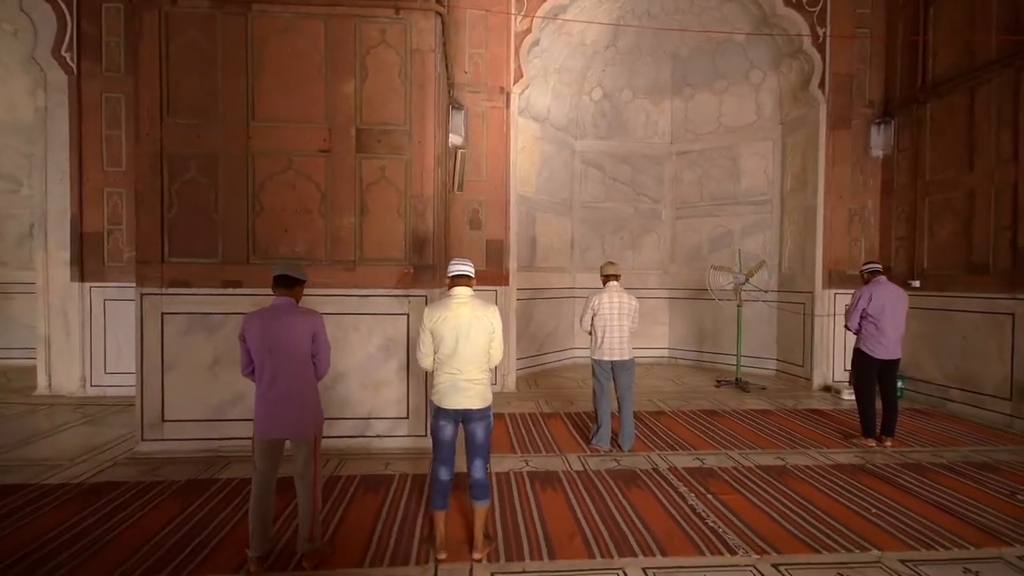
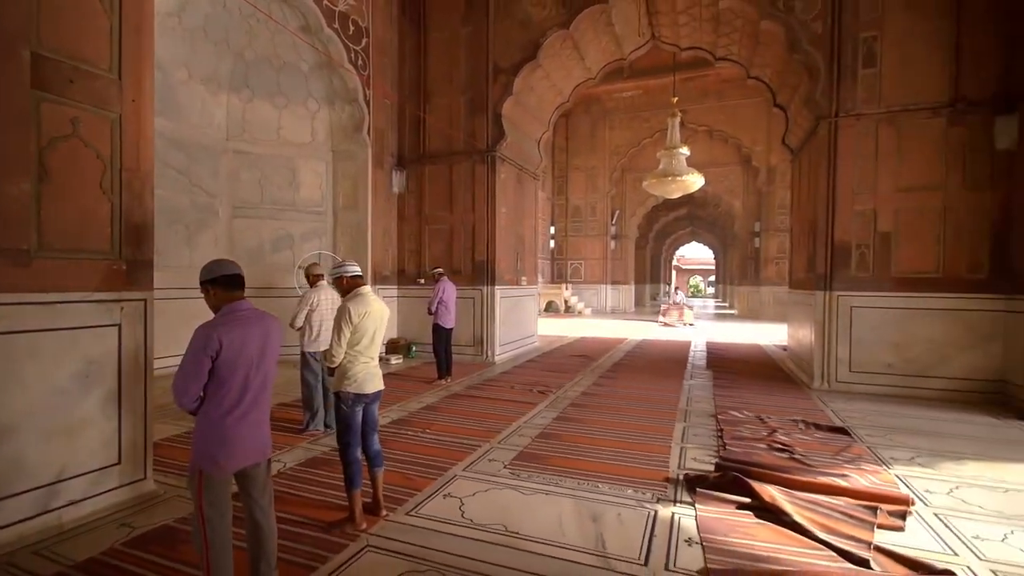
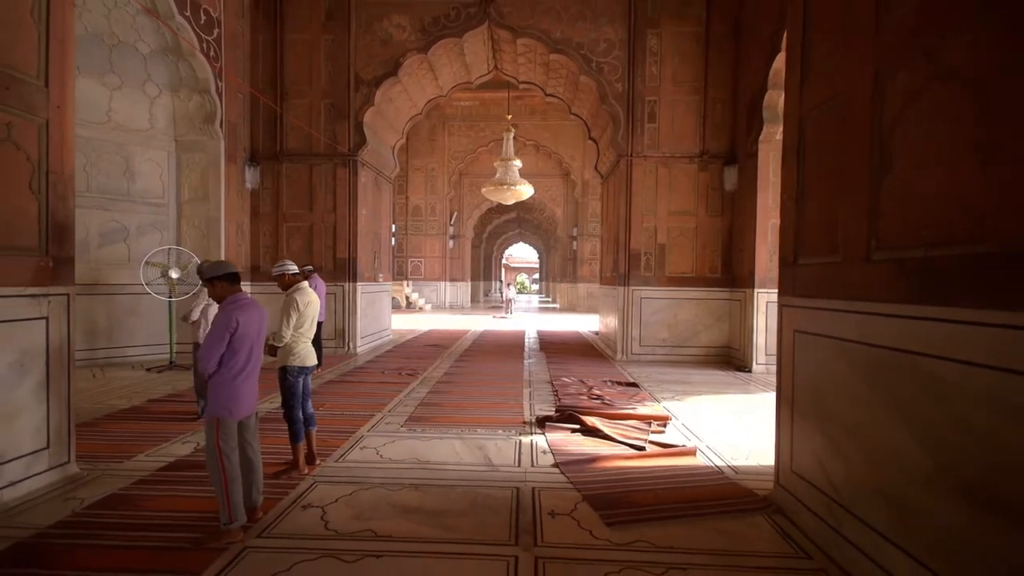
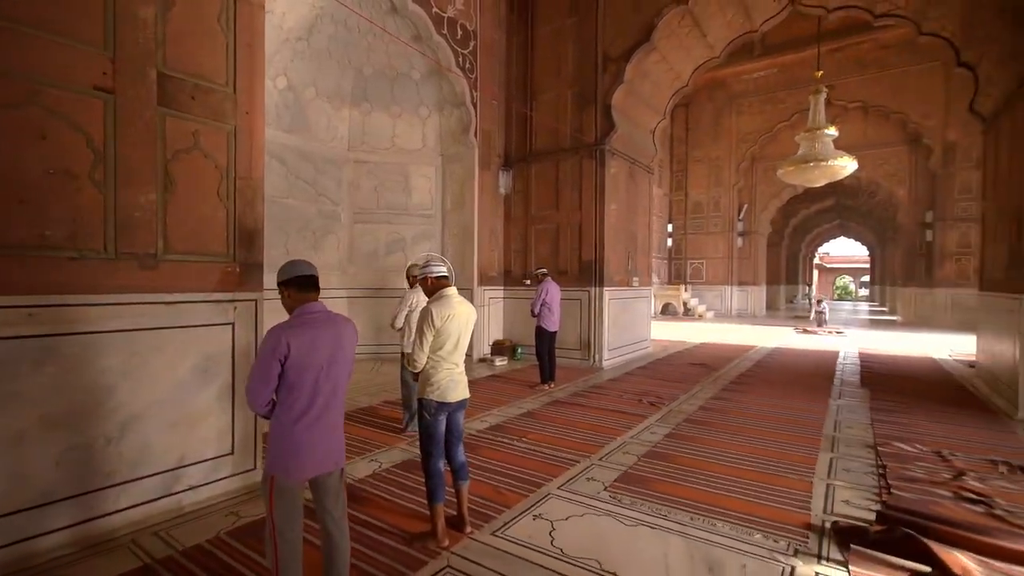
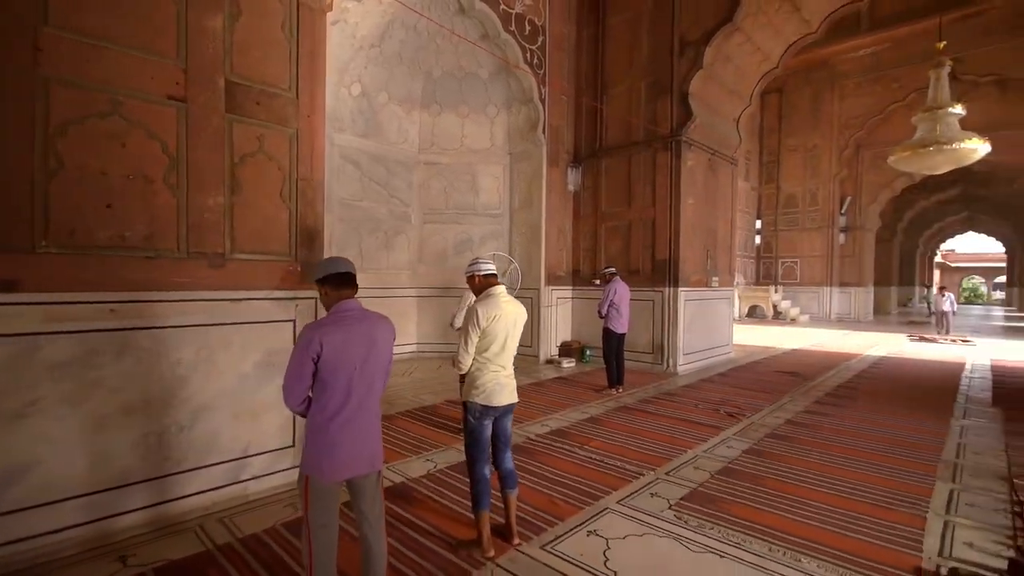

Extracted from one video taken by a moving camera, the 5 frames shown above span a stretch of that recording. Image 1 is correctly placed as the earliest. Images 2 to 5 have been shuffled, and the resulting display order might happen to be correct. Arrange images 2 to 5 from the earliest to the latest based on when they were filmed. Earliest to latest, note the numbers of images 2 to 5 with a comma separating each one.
5, 4, 2, 3
